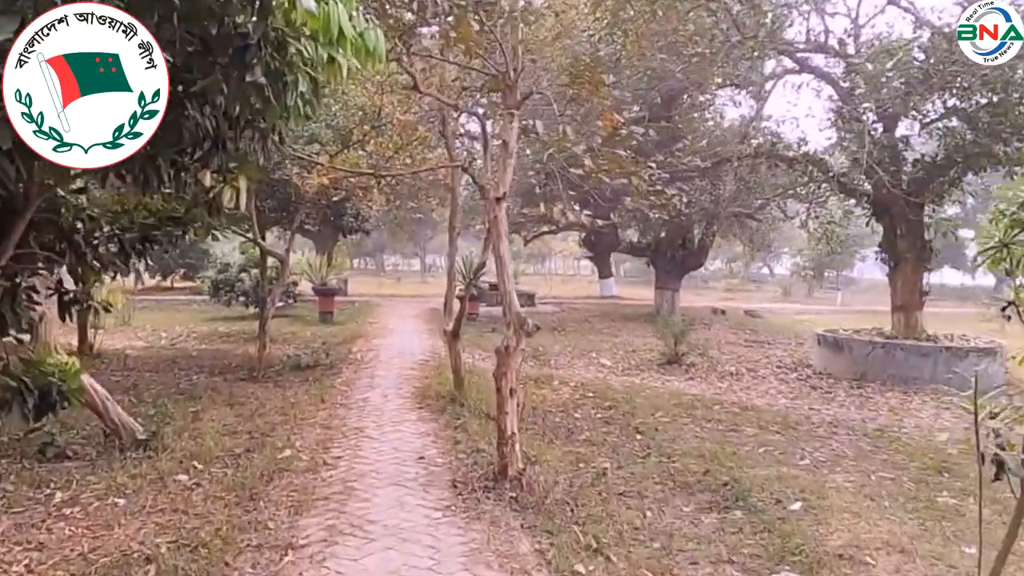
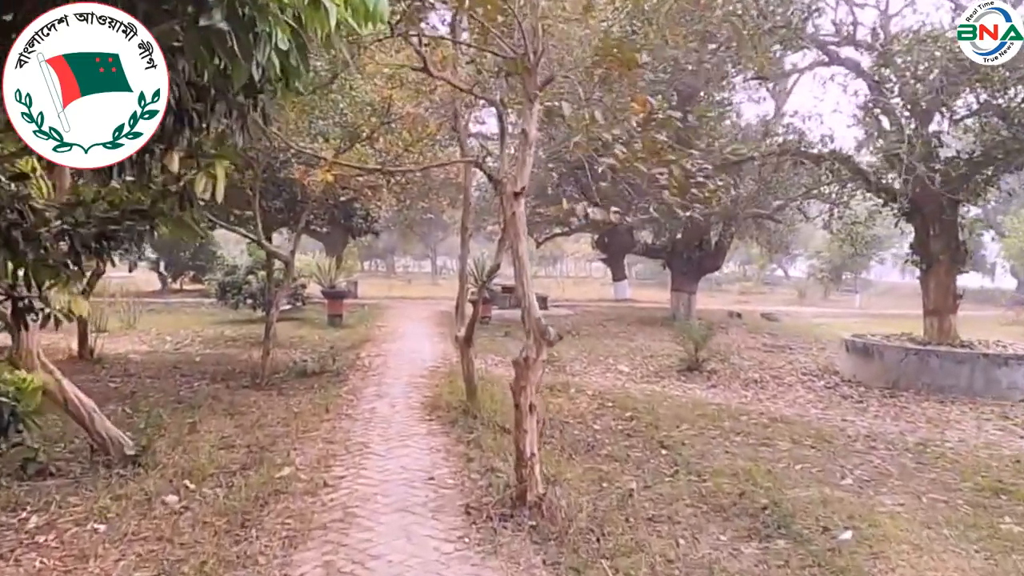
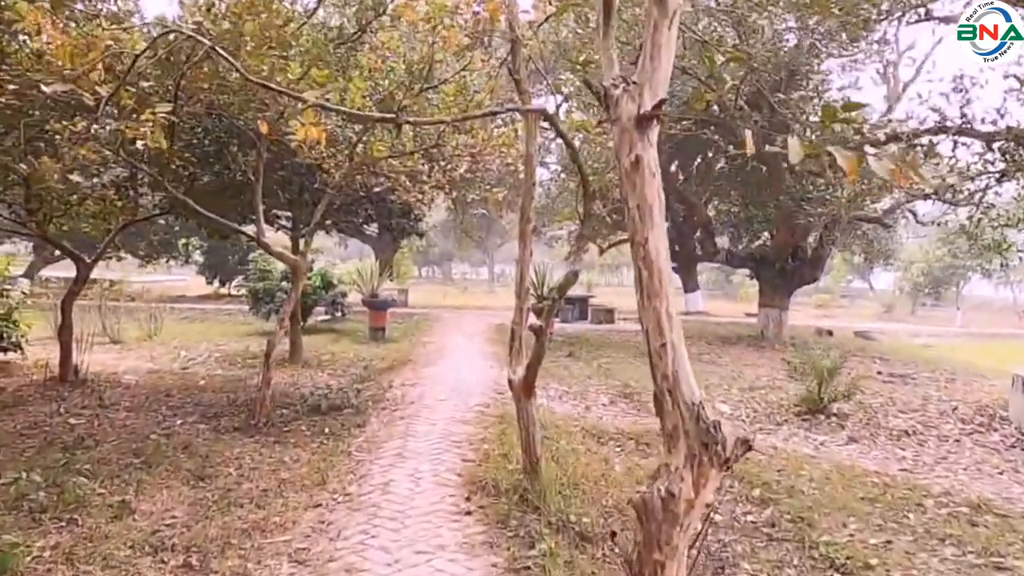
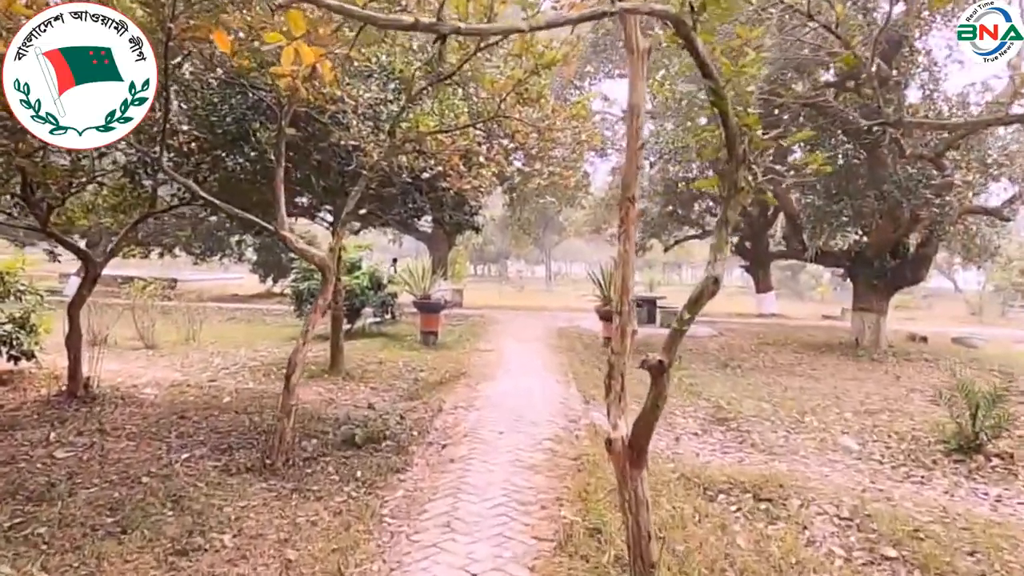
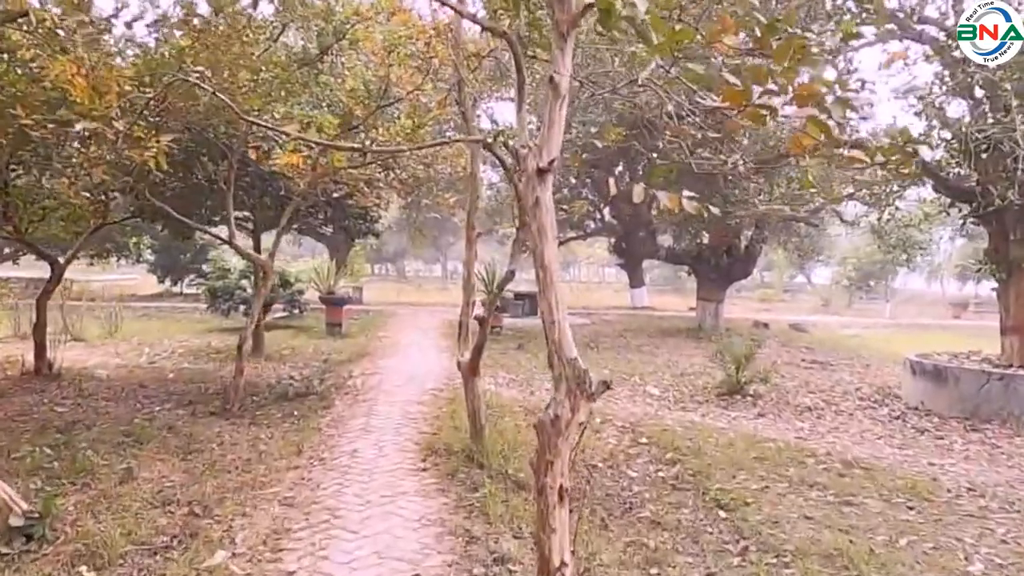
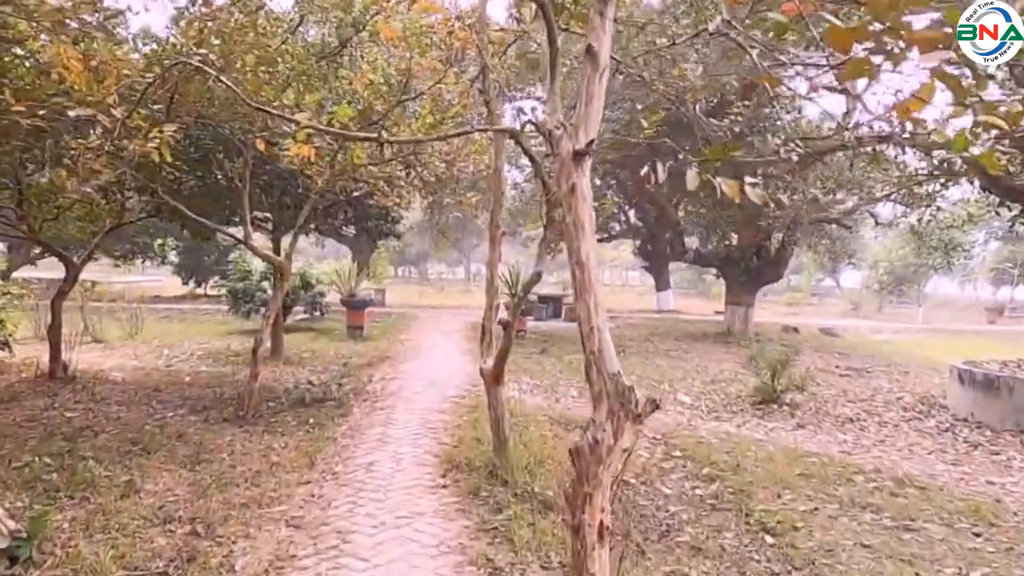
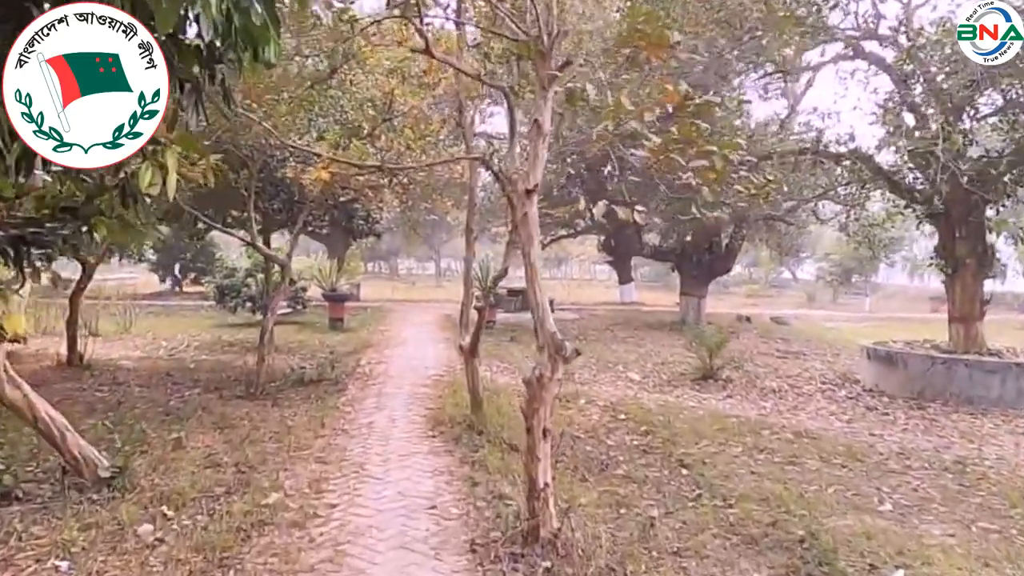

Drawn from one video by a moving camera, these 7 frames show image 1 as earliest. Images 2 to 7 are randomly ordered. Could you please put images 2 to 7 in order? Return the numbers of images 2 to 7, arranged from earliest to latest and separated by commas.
2, 7, 5, 6, 3, 4
